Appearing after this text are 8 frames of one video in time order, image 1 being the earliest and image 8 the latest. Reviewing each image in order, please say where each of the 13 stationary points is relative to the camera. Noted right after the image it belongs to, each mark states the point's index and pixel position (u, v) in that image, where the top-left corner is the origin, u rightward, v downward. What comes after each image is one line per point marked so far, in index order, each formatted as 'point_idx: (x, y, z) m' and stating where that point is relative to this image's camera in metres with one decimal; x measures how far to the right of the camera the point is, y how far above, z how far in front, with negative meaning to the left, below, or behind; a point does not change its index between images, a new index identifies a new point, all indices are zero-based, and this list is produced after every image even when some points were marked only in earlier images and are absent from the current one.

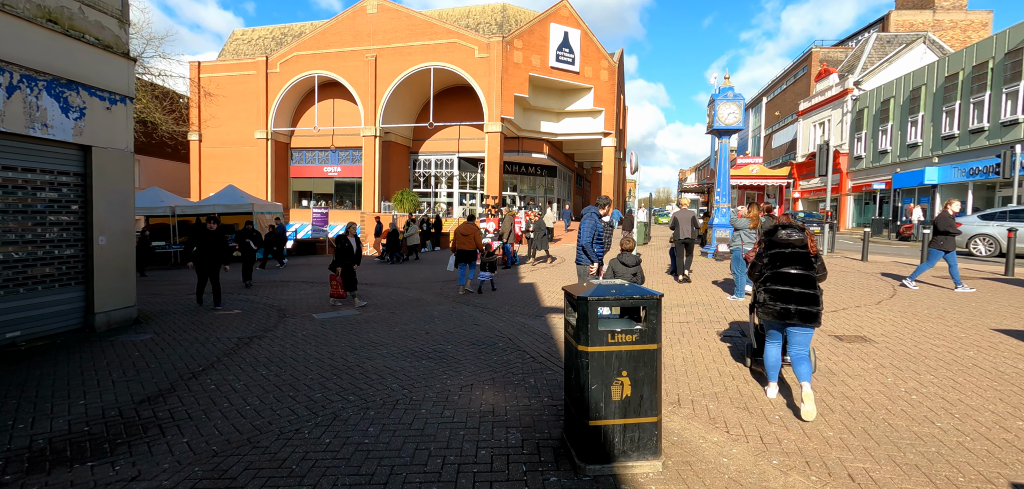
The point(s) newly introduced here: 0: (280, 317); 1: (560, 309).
0: (-4.2, -1.3, +7.8) m
1: (+0.8, -1.1, +7.6) m
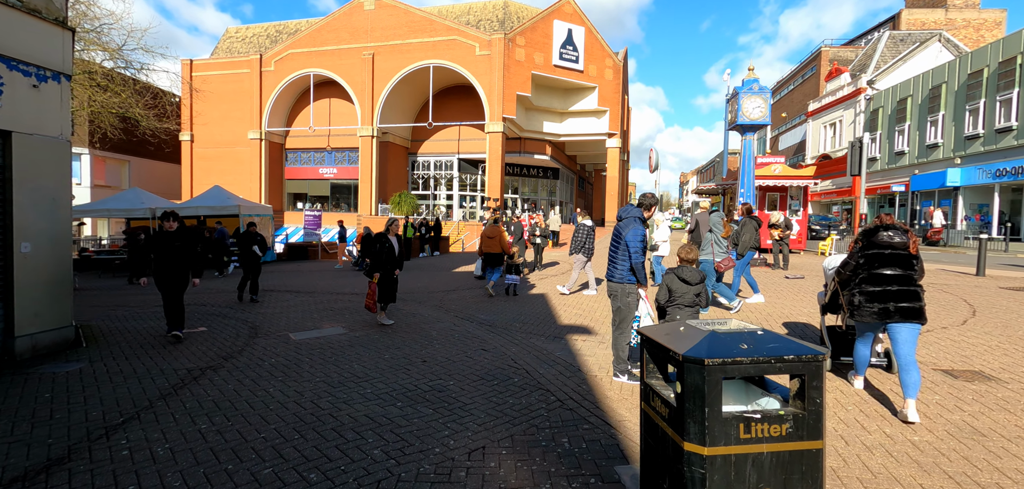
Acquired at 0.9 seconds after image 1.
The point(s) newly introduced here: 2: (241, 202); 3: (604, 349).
0: (-4.0, -1.4, +6.6) m
1: (+1.0, -1.2, +6.5) m
2: (-12.2, +1.9, +19.4) m
3: (+1.1, -1.3, +5.4) m
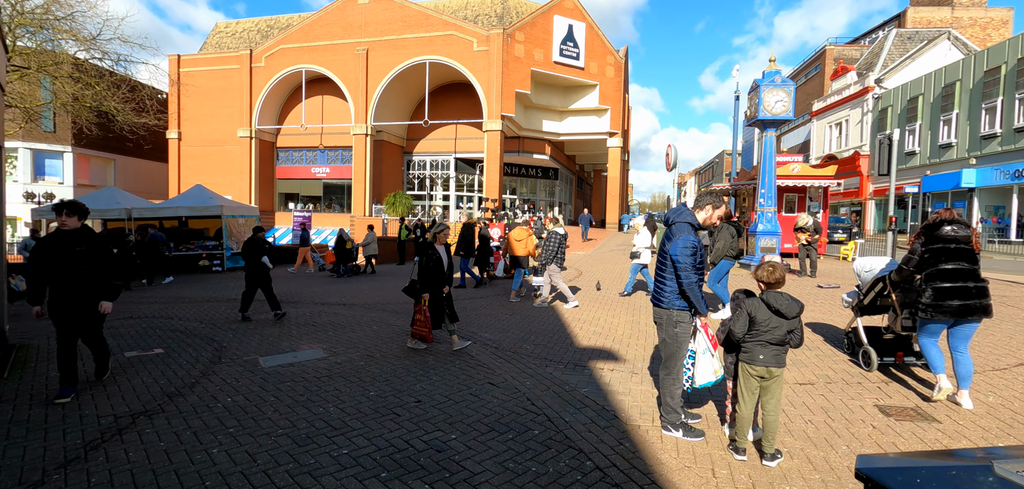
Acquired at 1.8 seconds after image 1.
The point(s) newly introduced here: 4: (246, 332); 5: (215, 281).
0: (-3.9, -1.5, +5.6) m
1: (+1.2, -1.4, +5.5) m
2: (-12.2, +1.8, +18.3) m
3: (+1.3, -1.4, +4.4) m
4: (-4.4, -1.5, +7.3) m
5: (-10.4, -1.3, +15.3) m
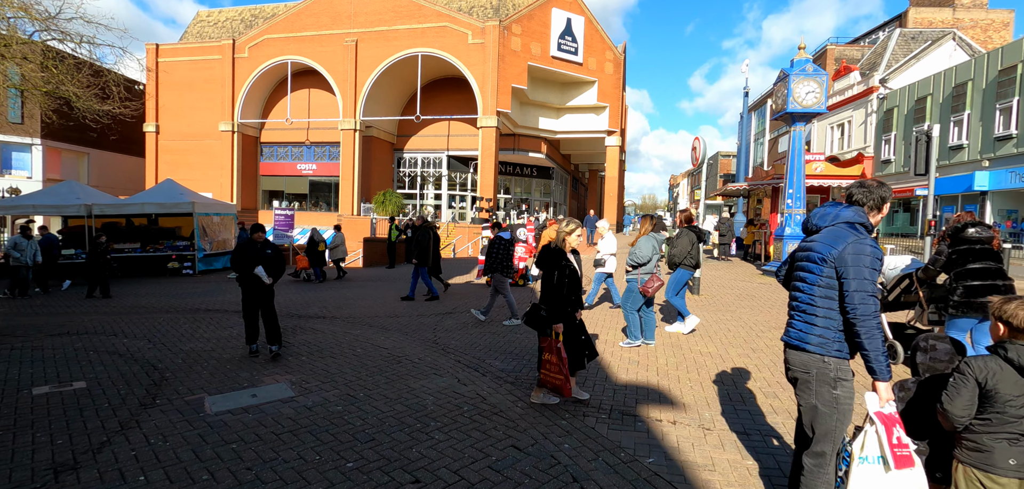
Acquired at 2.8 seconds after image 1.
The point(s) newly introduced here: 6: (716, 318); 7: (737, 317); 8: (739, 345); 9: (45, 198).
0: (-3.6, -1.6, +4.3) m
1: (+1.4, -1.4, +4.3) m
2: (-12.2, +1.8, +16.8) m
3: (+1.5, -1.5, +3.2) m
4: (-4.2, -1.5, +5.9) m
5: (-10.4, -1.3, +13.9) m
6: (+3.3, -1.2, +7.1) m
7: (+3.7, -1.2, +7.1) m
8: (+3.0, -1.3, +5.7) m
9: (-17.1, +1.7, +16.0) m
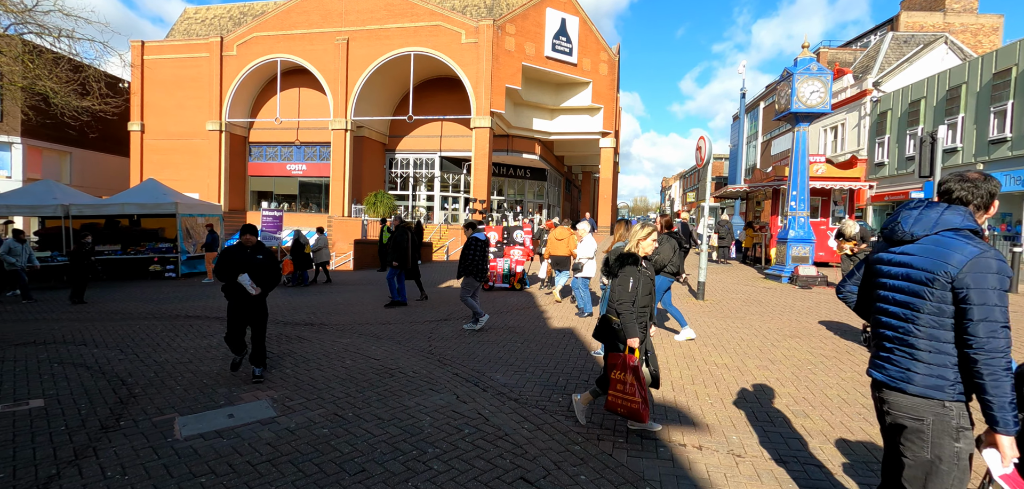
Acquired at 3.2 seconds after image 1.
0: (-3.6, -1.6, +3.8) m
1: (+1.4, -1.5, +3.9) m
2: (-12.4, +1.7, +16.2) m
3: (+1.6, -1.5, +2.8) m
4: (-4.2, -1.6, +5.5) m
5: (-10.5, -1.4, +13.3) m
6: (+3.3, -1.2, +6.7) m
7: (+3.6, -1.2, +6.8) m
8: (+3.0, -1.4, +5.4) m
9: (-17.3, +1.7, +15.3) m
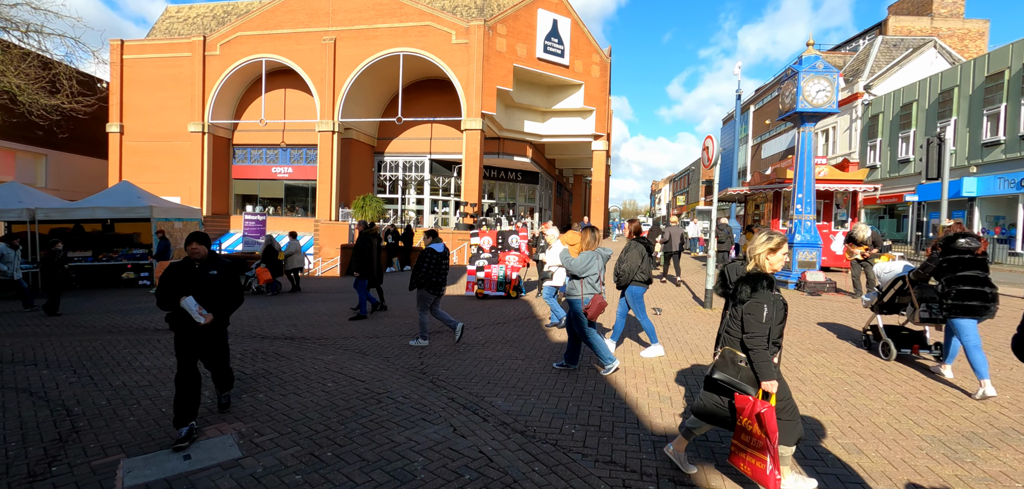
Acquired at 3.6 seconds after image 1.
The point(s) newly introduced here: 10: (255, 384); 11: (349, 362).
0: (-3.5, -1.7, +3.2) m
1: (+1.5, -1.6, +3.4) m
2: (-12.6, +1.5, +15.4) m
3: (+1.7, -1.6, +2.3) m
4: (-4.2, -1.7, +4.8) m
5: (-10.6, -1.6, +12.5) m
6: (+3.3, -1.3, +6.3) m
7: (+3.6, -1.3, +6.3) m
8: (+3.0, -1.4, +4.9) m
9: (-17.5, +1.4, +14.4) m
10: (-3.0, -1.6, +5.1) m
11: (-2.2, -1.6, +5.9) m
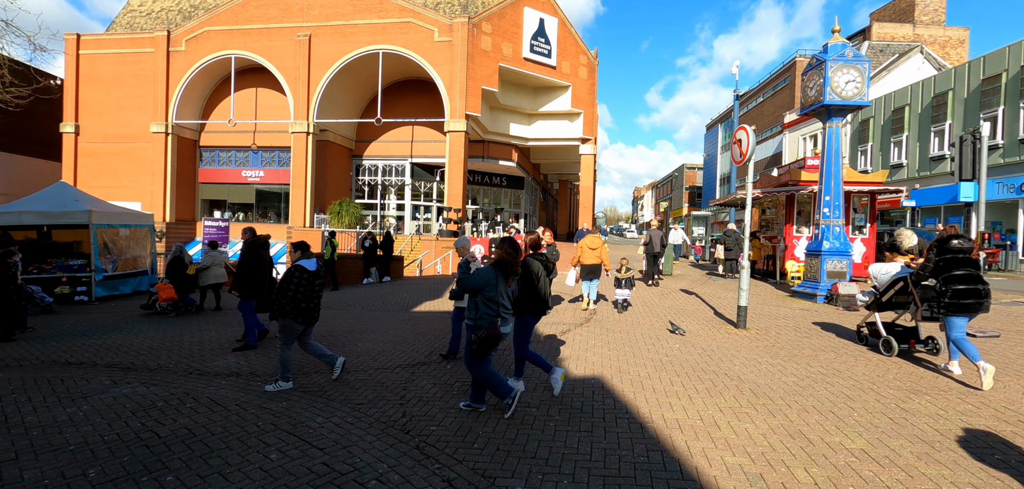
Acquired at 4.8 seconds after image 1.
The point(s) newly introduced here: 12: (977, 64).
0: (-3.3, -1.8, +1.6) m
1: (+1.7, -1.6, +2.1) m
2: (-12.9, +1.2, +13.5) m
3: (+1.9, -1.7, +1.0) m
4: (-4.0, -1.8, +3.3) m
5: (-10.8, -1.8, +10.7) m
6: (+3.4, -1.5, +5.0) m
7: (+3.7, -1.4, +5.1) m
8: (+3.1, -1.5, +3.6) m
9: (-17.7, +1.1, +12.3) m
10: (-2.9, -1.8, +3.6) m
11: (-2.1, -1.7, +4.5) m
12: (+21.2, +8.3, +20.0) m
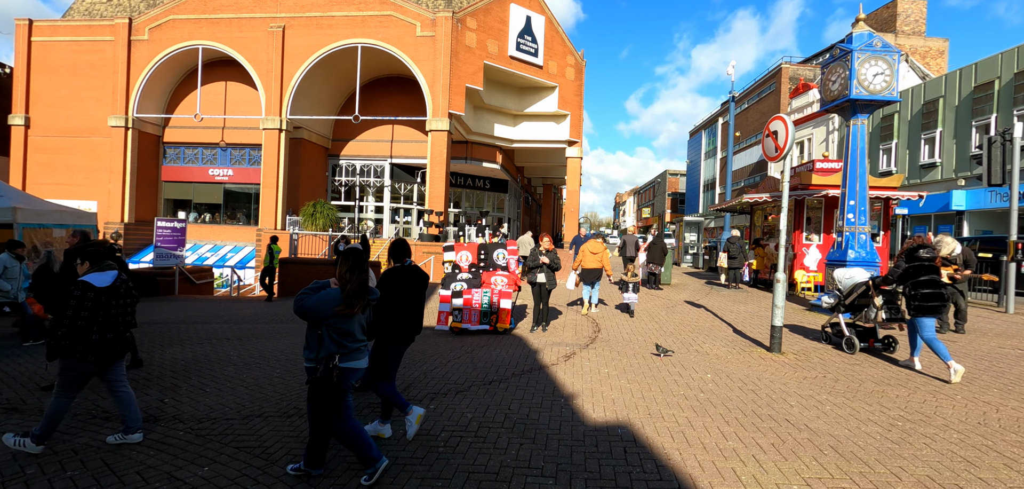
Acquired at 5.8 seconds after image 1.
0: (-3.1, -1.8, +0.3) m
1: (+1.8, -1.7, +1.0) m
2: (-13.2, +1.1, +11.8) m
3: (+2.1, -1.7, 0.0) m
4: (-3.9, -1.8, +1.9) m
5: (-11.0, -1.9, +9.0) m
6: (+3.4, -1.6, +4.0) m
7: (+3.7, -1.5, +4.1) m
8: (+3.2, -1.6, +2.6) m
9: (-18.0, +1.1, +10.4) m
10: (-2.8, -1.8, +2.3) m
11: (-2.1, -1.8, +3.2) m
12: (+20.7, +7.9, +19.8) m
